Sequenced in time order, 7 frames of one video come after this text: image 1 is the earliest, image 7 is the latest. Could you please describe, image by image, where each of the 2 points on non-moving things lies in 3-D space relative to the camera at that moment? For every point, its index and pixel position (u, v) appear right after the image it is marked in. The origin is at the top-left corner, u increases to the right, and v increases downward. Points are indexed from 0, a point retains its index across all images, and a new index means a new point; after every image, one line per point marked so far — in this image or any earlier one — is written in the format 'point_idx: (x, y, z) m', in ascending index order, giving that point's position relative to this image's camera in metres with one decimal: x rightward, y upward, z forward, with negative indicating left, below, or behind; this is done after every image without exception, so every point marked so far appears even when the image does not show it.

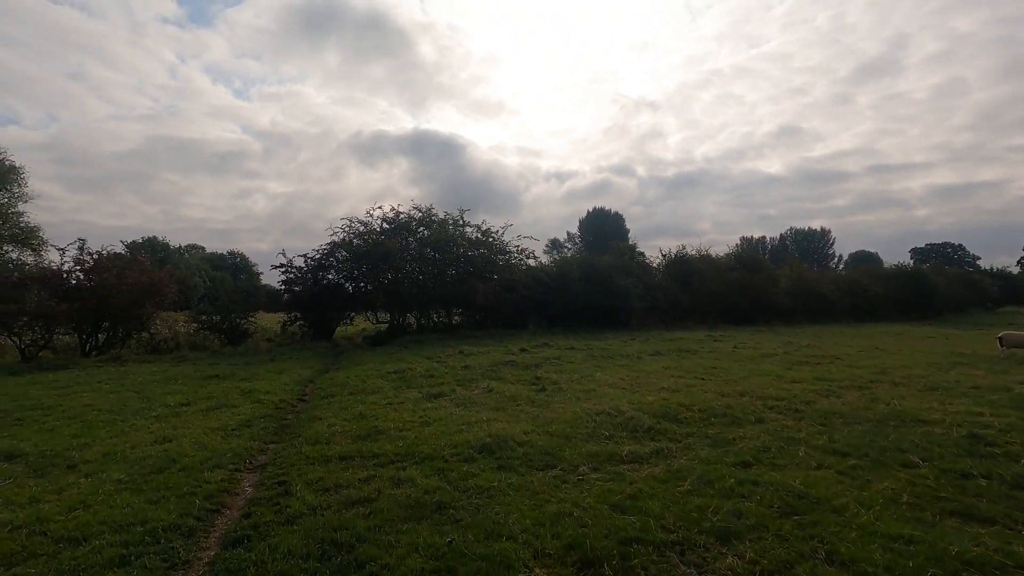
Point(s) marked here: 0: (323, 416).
0: (-3.3, -2.3, +9.4) m
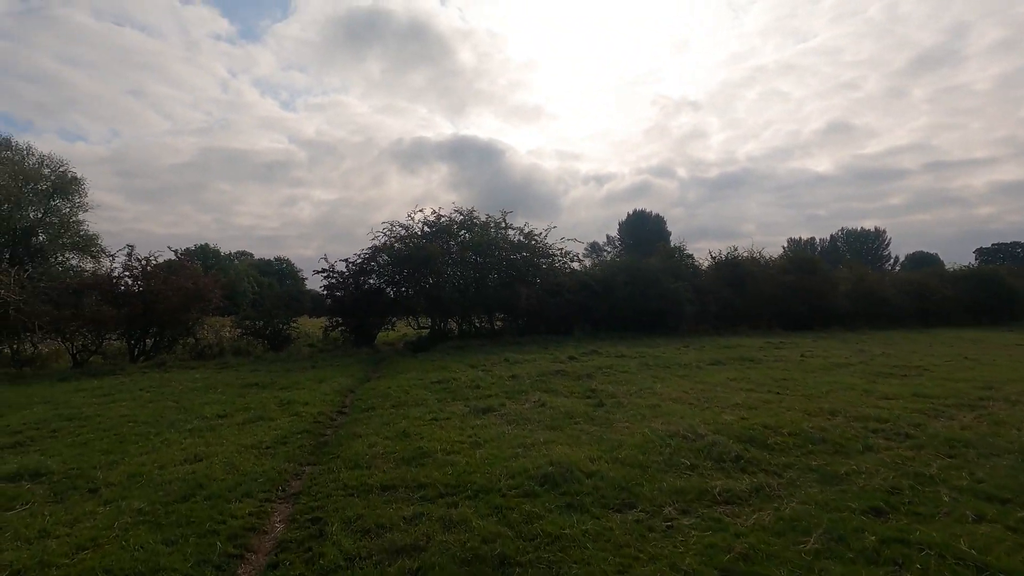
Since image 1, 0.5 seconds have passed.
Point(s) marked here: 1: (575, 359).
0: (-2.4, -2.3, +8.6) m
1: (+2.1, -2.4, +18.2) m
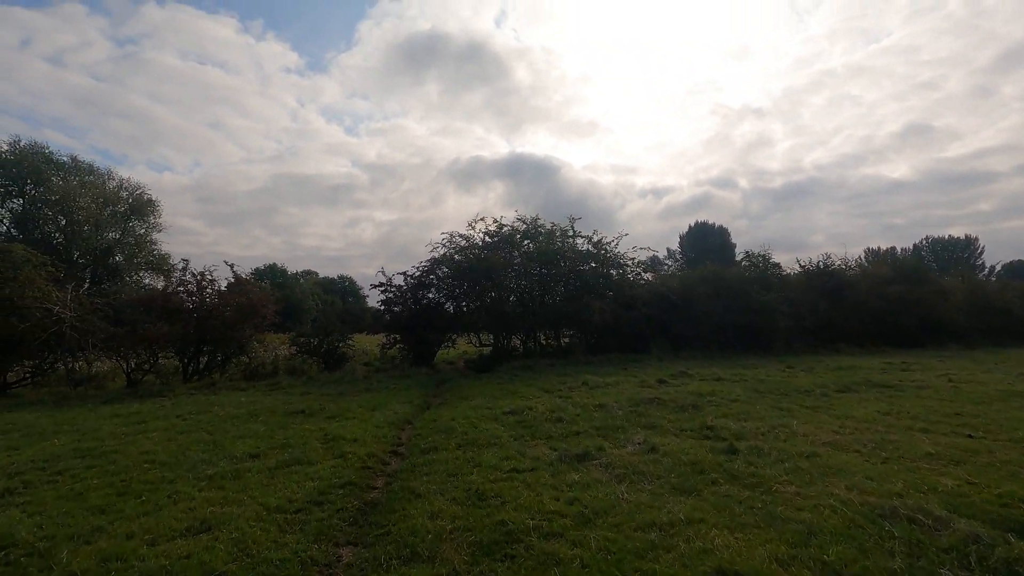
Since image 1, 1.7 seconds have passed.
0: (-1.1, -2.4, +6.4) m
1: (+4.5, -2.8, +15.5) m
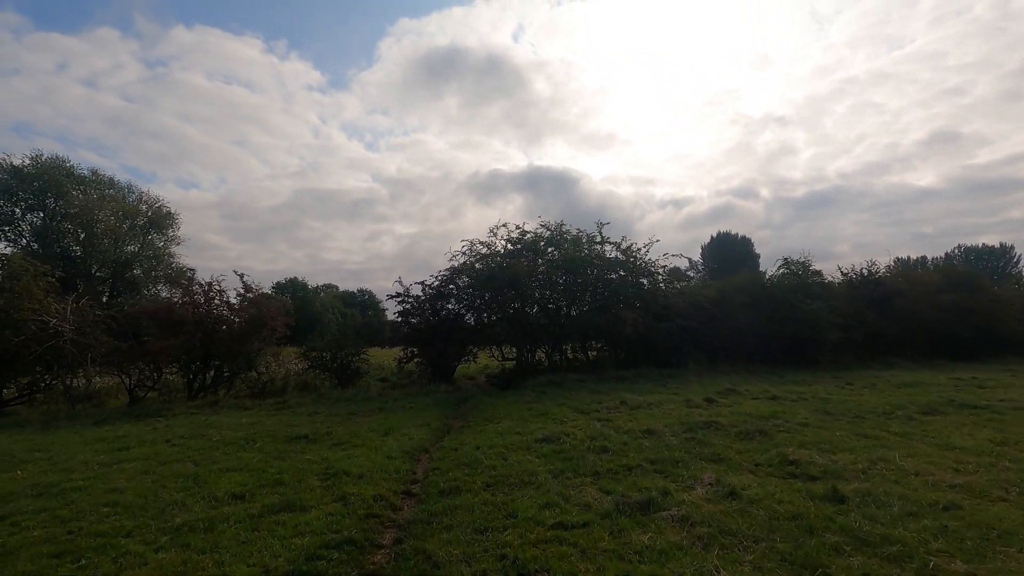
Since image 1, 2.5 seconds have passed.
0: (-0.6, -2.4, +4.9) m
1: (+5.2, -2.9, +13.7) m
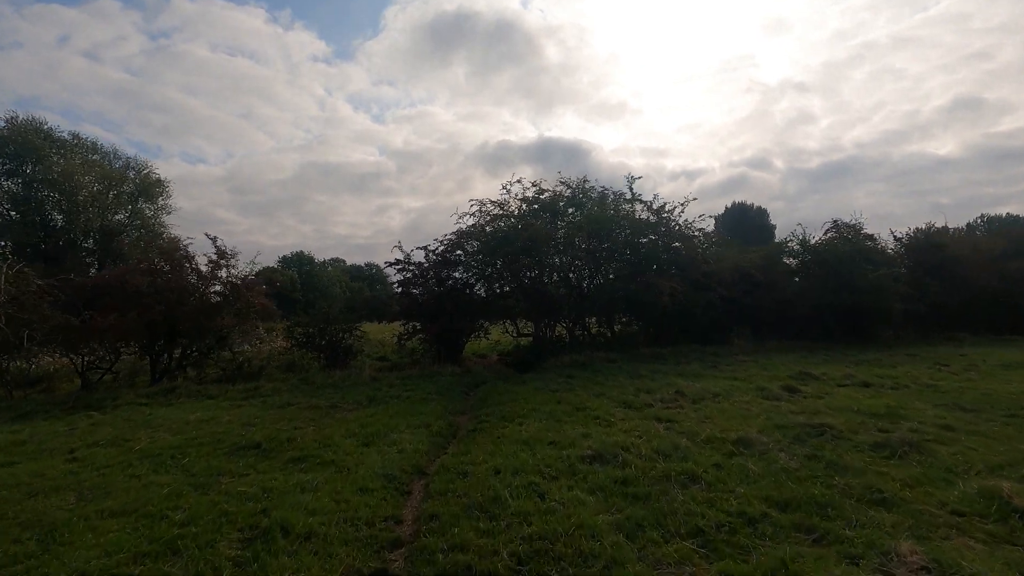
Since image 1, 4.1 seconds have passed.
0: (-0.3, -2.0, +1.8) m
1: (+5.7, -2.1, +10.6) m
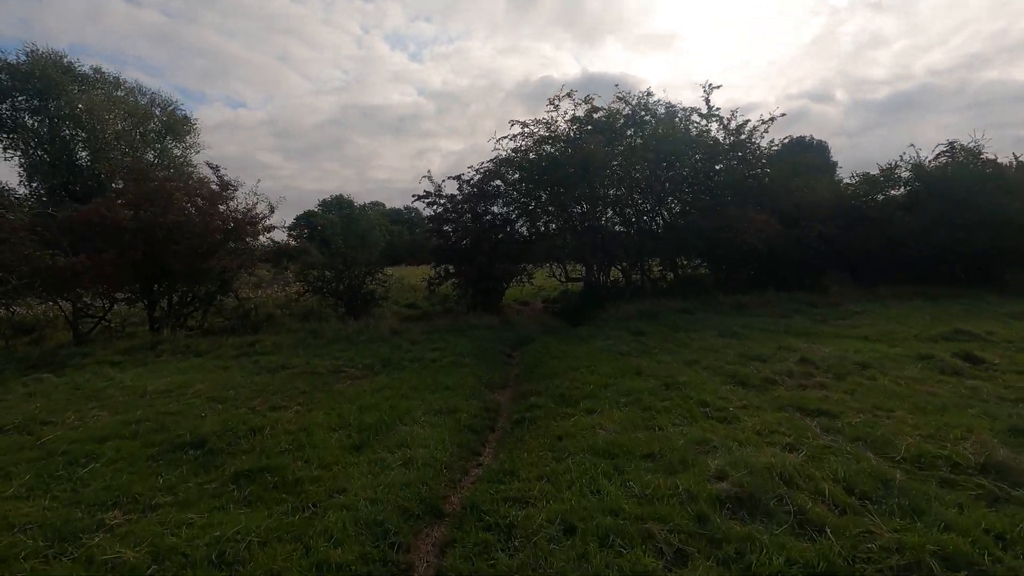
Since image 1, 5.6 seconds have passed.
0: (-0.1, -1.9, -0.9) m
1: (+6.5, -1.0, +7.4) m
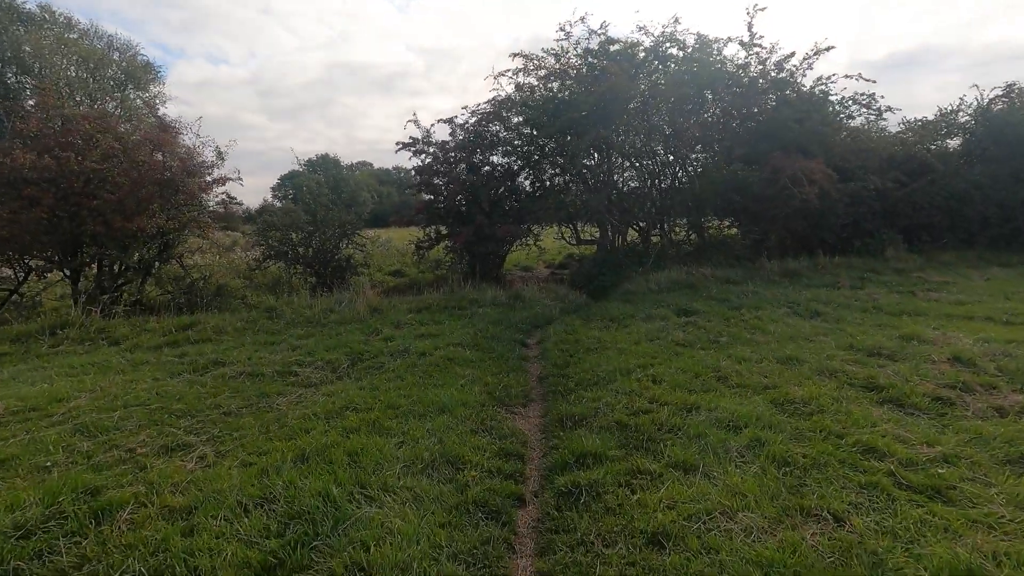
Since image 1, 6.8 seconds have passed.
0: (+0.3, -2.2, -3.3) m
1: (+6.8, -0.7, +5.0) m
